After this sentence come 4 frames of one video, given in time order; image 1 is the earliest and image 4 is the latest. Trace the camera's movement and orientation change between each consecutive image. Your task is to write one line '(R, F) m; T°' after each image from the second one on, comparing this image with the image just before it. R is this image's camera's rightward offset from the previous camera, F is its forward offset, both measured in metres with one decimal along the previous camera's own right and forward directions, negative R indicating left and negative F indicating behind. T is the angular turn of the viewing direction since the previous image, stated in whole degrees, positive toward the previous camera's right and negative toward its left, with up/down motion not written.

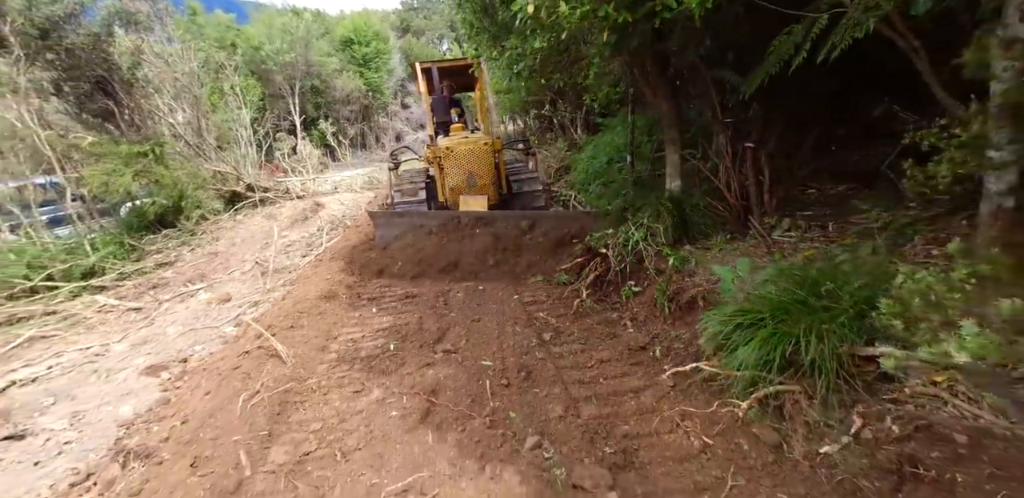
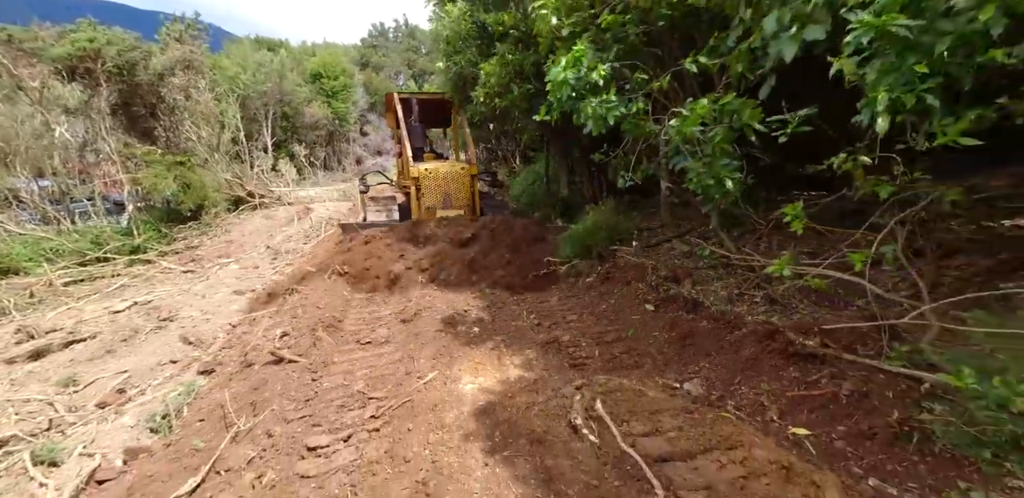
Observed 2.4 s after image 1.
(-0.1, -2.6) m; +7°
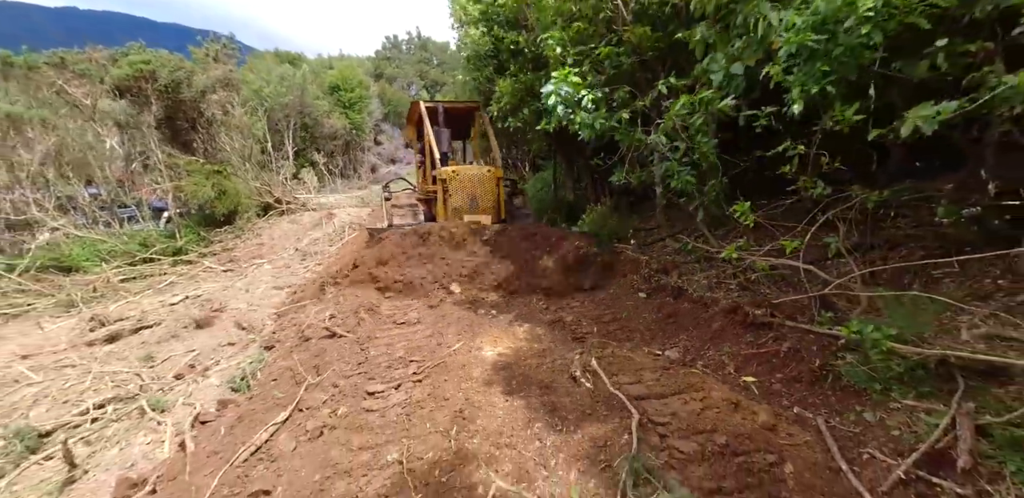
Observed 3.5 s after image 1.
(0.0, -0.6) m; -1°
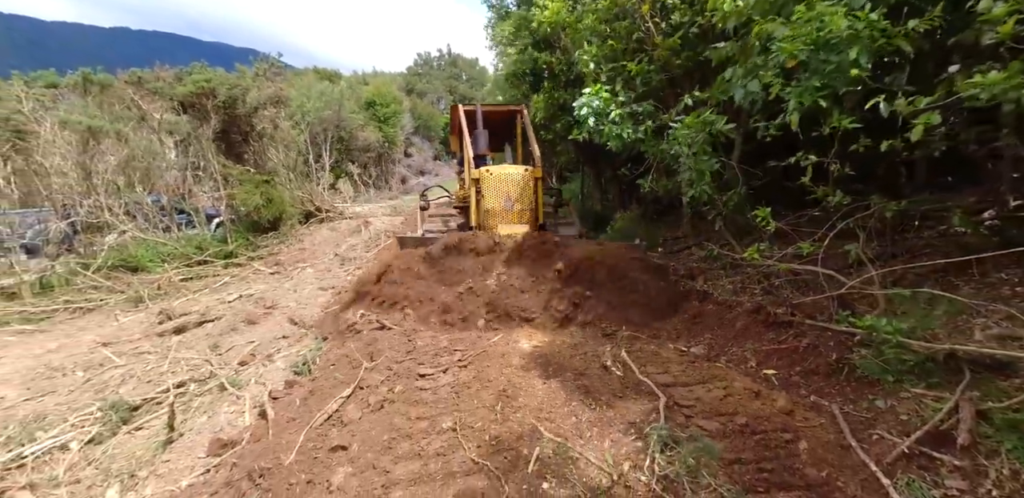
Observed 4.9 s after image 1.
(-0.1, -0.3) m; -3°
